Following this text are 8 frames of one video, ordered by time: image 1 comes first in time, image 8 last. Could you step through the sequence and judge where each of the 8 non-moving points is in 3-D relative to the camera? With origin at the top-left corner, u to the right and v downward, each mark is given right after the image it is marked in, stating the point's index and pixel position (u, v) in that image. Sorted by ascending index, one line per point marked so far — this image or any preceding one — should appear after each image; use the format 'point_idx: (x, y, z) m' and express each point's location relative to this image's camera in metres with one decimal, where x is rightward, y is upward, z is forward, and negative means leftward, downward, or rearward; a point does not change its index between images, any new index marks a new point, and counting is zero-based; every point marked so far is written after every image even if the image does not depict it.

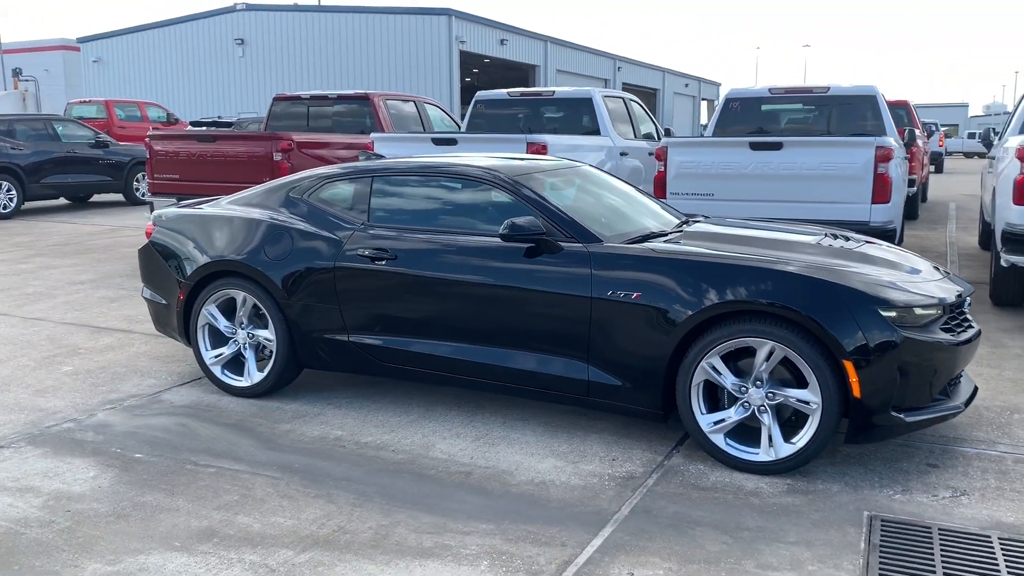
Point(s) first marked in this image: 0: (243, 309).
0: (-1.6, -0.1, +5.4) m
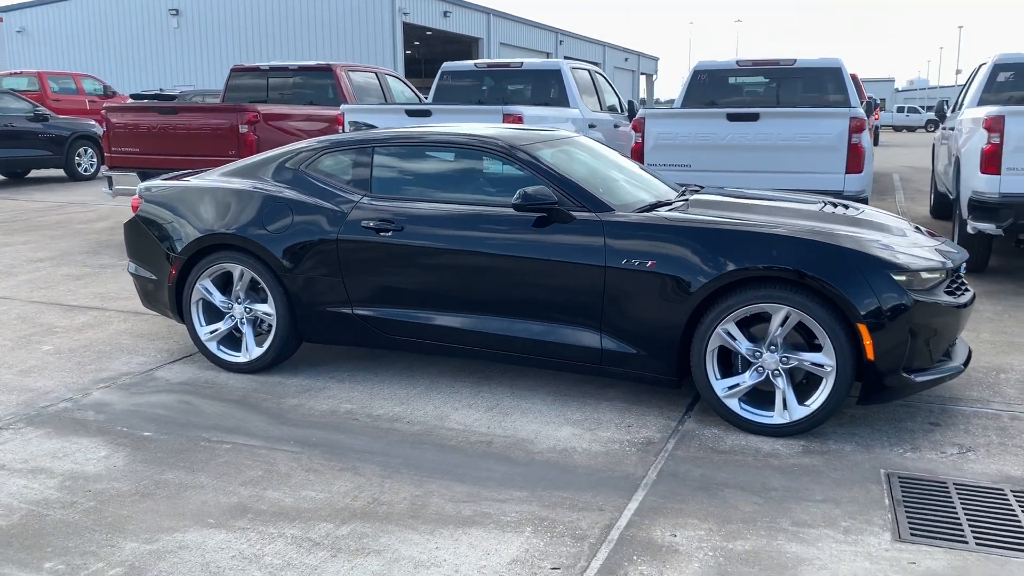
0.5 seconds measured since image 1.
0: (-1.6, 0.0, +5.3) m
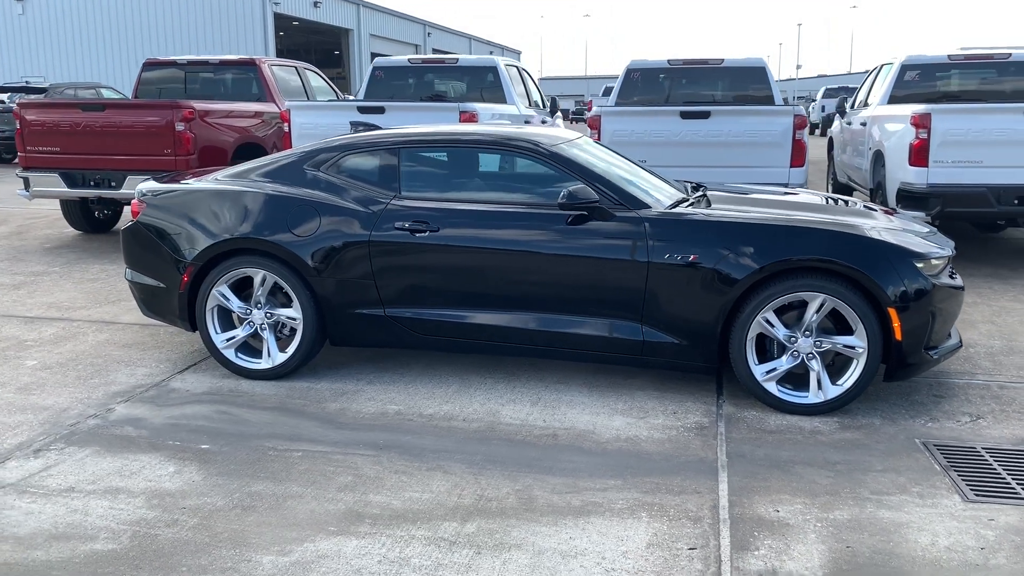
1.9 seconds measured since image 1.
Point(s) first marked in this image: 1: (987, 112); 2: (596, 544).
0: (-1.4, 0.0, +5.2) m
1: (+4.1, +1.5, +7.9) m
2: (+0.3, -0.9, +3.3) m
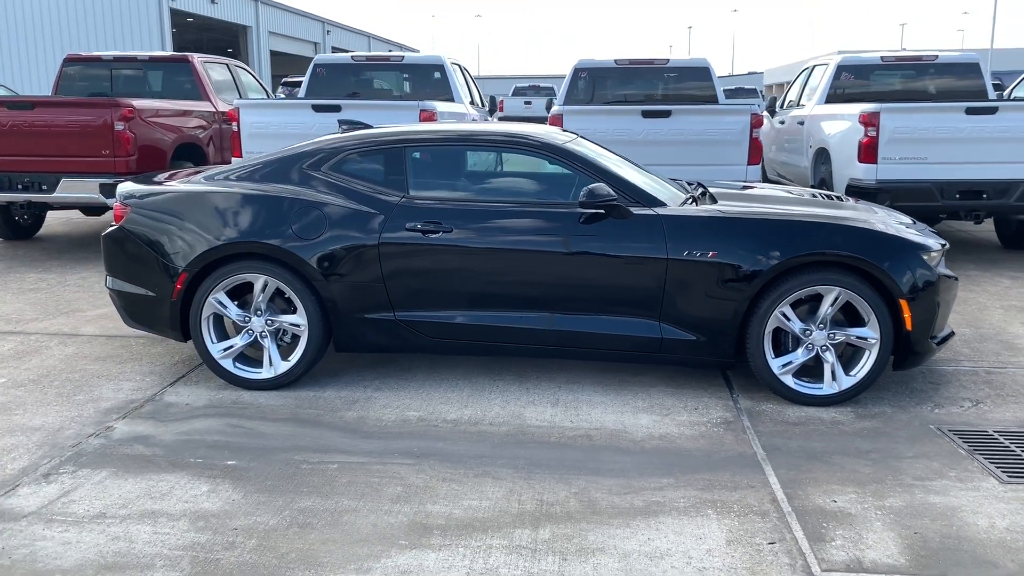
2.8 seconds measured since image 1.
0: (-1.4, 0.0, +5.0) m
1: (+3.8, +1.6, +8.2) m
2: (+0.6, -0.9, +3.3) m
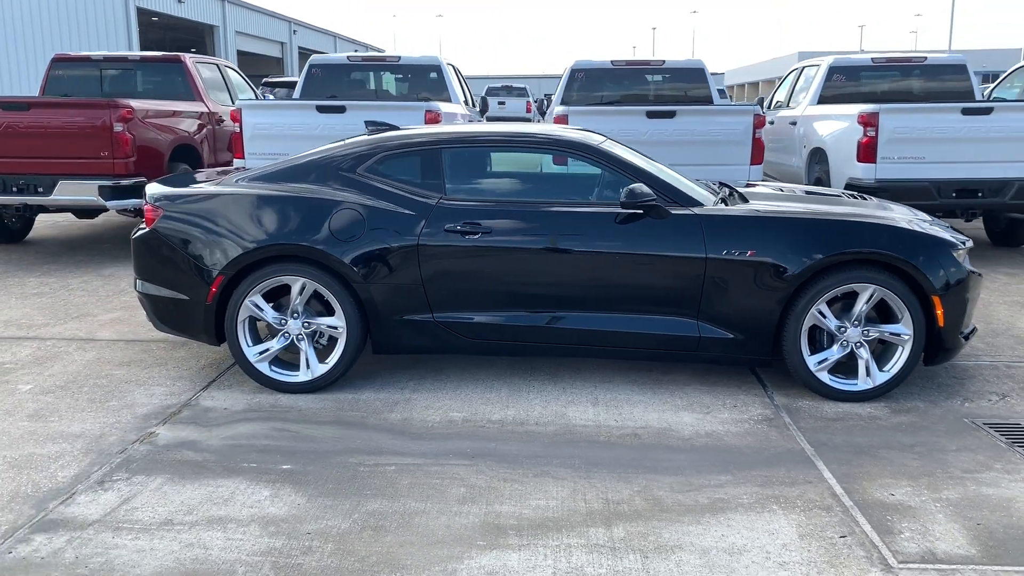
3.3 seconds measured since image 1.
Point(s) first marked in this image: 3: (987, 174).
0: (-1.2, 0.0, +4.9) m
1: (+3.9, +1.6, +8.4) m
2: (+0.9, -0.9, +3.4) m
3: (+4.5, +1.1, +8.5) m
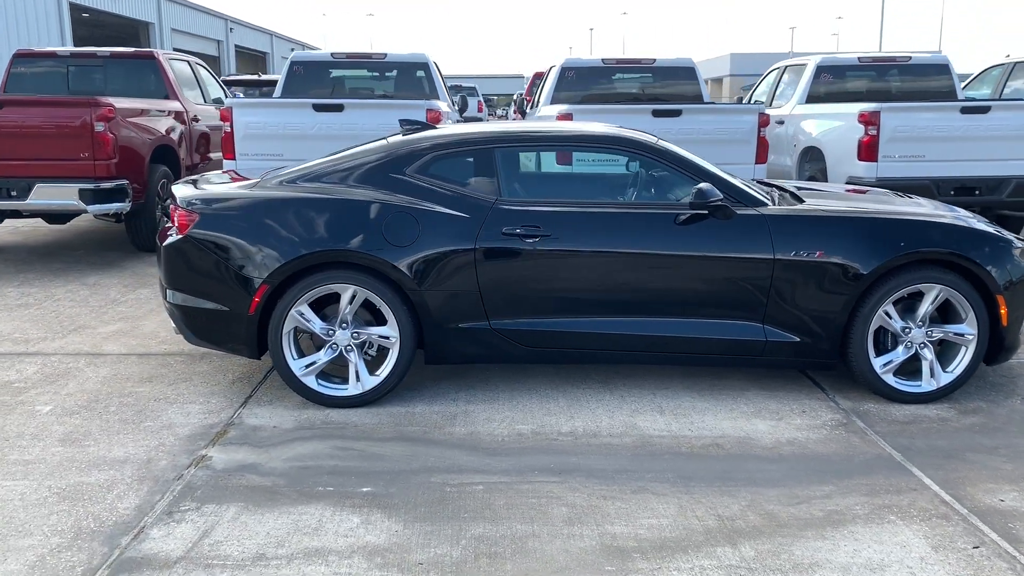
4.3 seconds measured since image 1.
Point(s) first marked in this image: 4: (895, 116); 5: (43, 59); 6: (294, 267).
0: (-0.8, -0.1, +4.6) m
1: (+3.9, +1.7, +8.5) m
2: (+1.3, -0.9, +3.2) m
3: (+4.5, +1.1, +8.6) m
4: (+3.6, +1.6, +8.5) m
5: (-5.2, +2.5, +10.1) m
6: (-1.1, +0.1, +4.6) m
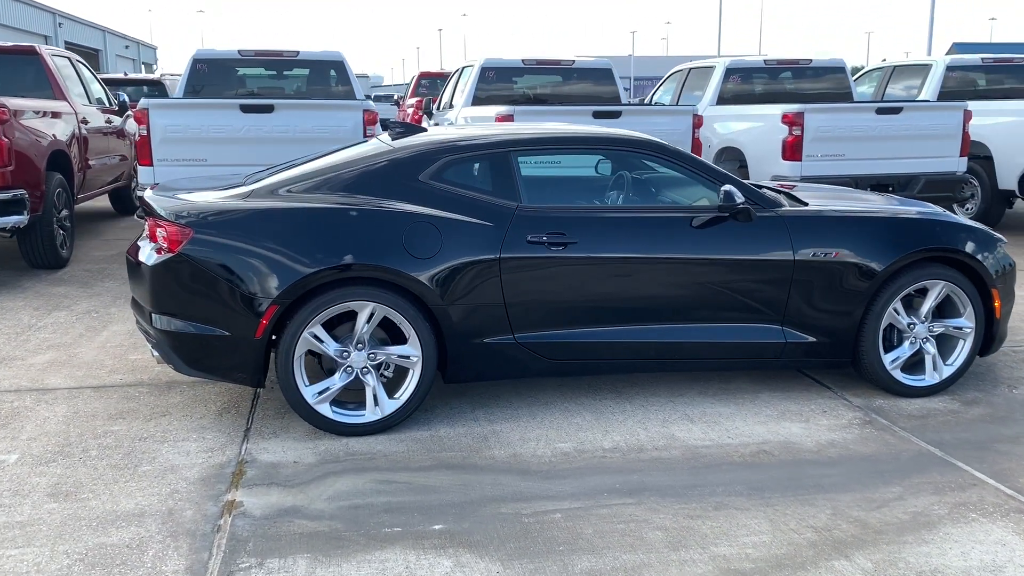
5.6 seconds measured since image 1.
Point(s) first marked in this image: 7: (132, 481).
0: (-0.7, -0.2, +4.3) m
1: (+3.3, +1.7, +8.8) m
2: (+1.7, -0.9, +3.2) m
3: (+3.9, +1.2, +9.1) m
4: (+3.0, +1.7, +8.8) m
5: (-6.0, +2.3, +8.9) m
6: (-1.0, 0.0, +4.2) m
7: (-1.6, -0.8, +3.8) m
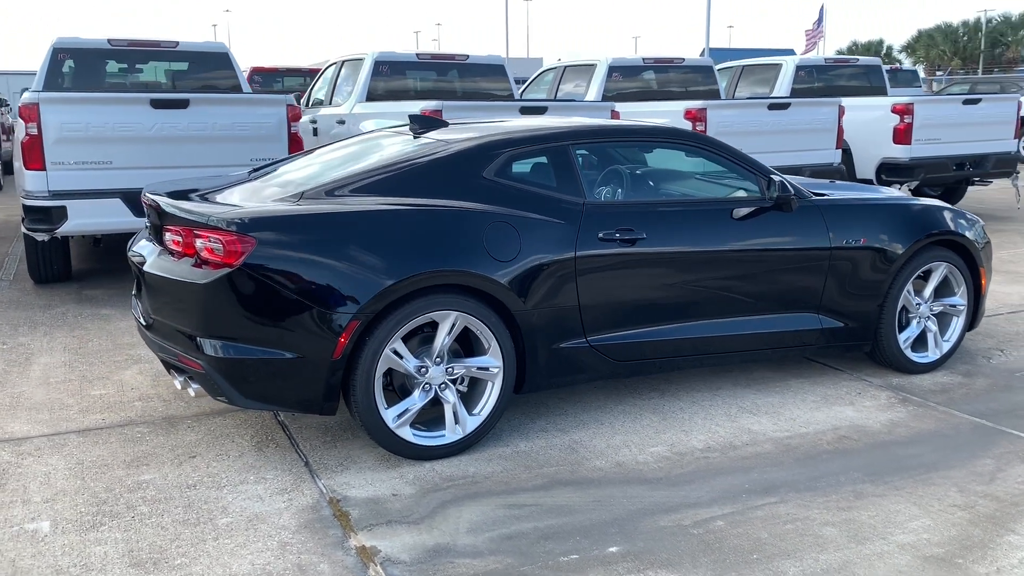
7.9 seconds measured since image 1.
0: (-0.3, -0.2, +3.9) m
1: (+2.4, +1.9, +9.3) m
2: (+2.3, -0.9, +3.5) m
3: (+2.9, +1.3, +9.6) m
4: (+2.1, +1.8, +9.1) m
5: (-6.7, +2.0, +7.1) m
6: (-0.5, 0.0, +3.7) m
7: (-1.0, -0.9, +3.2) m
